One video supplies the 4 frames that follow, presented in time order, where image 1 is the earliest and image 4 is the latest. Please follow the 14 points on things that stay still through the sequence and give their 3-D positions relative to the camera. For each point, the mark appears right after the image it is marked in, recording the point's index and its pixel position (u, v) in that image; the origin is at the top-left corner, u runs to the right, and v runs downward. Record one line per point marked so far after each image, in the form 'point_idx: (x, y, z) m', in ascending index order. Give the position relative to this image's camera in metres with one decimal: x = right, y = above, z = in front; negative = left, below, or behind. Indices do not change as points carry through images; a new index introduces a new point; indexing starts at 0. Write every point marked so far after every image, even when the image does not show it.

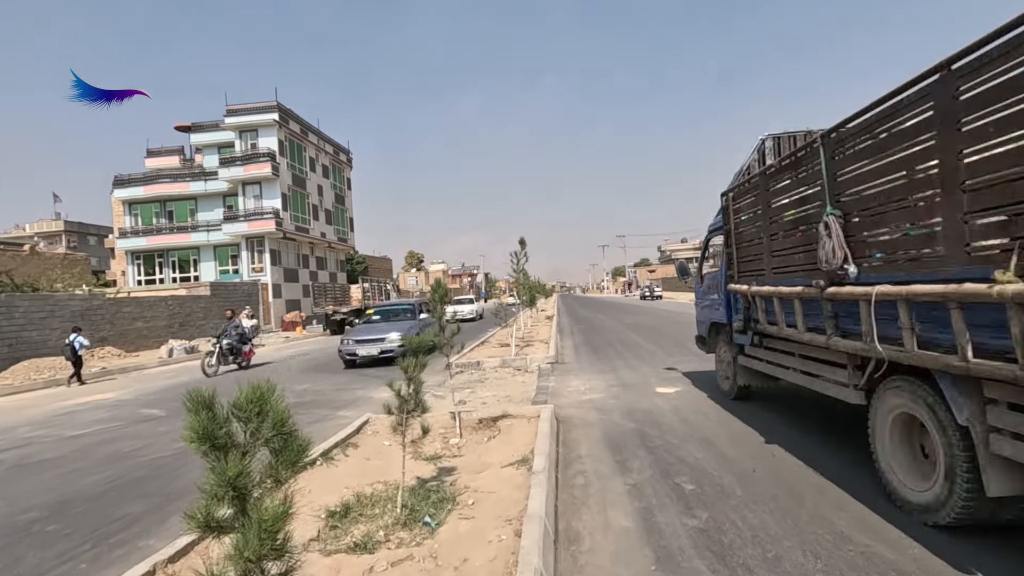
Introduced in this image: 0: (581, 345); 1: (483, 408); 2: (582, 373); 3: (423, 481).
0: (+1.9, -1.6, +15.8) m
1: (-0.4, -1.7, +8.1) m
2: (+1.3, -1.6, +10.8) m
3: (-0.7, -1.6, +4.9) m
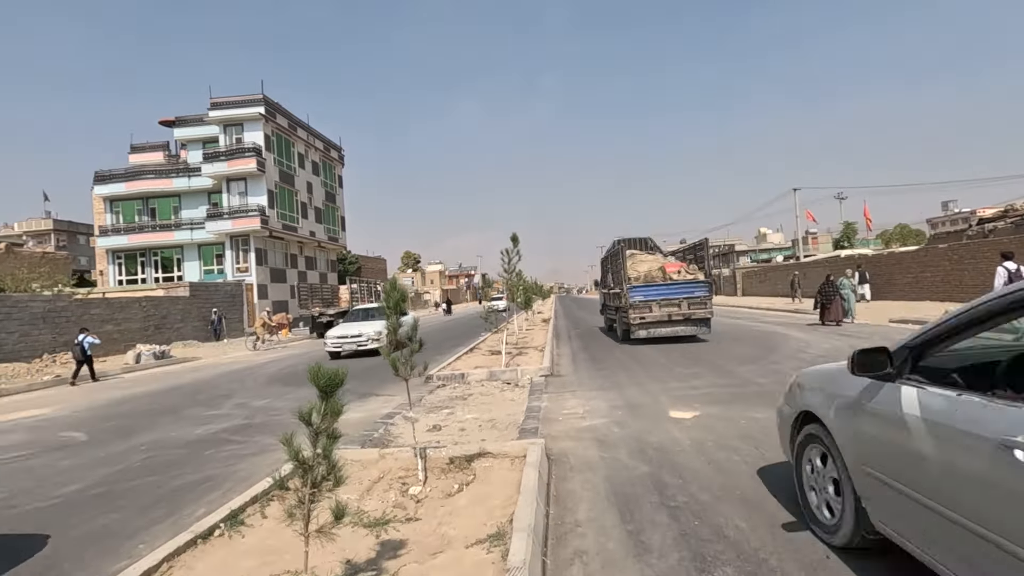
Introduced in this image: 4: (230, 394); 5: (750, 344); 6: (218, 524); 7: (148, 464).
0: (+1.7, -1.6, +14.4) m
1: (-0.6, -1.7, +6.6) m
2: (+1.1, -1.7, +9.4) m
3: (-0.9, -1.7, +3.4) m
4: (-5.6, -2.1, +11.5) m
5: (+6.1, -1.4, +14.9) m
6: (-2.1, -1.7, +4.1) m
7: (-4.1, -2.0, +6.4) m
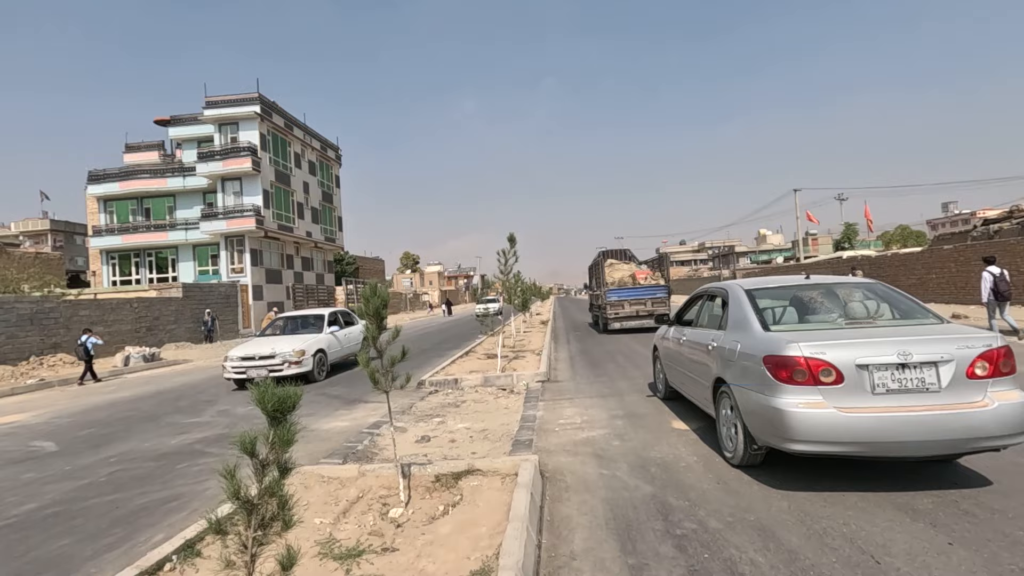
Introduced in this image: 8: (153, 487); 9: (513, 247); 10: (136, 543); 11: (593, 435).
0: (+1.6, -1.7, +13.9) m
1: (-0.7, -1.8, +6.2) m
2: (+1.0, -1.7, +8.9) m
3: (-1.0, -1.7, +3.0) m
4: (-5.7, -2.2, +11.1) m
5: (+6.0, -1.5, +14.4) m
6: (-2.2, -1.7, +3.7) m
7: (-4.1, -2.0, +6.0) m
8: (-3.5, -2.0, +5.7) m
9: (0.0, +0.9, +12.7) m
10: (-2.8, -1.9, +4.3) m
11: (+0.9, -1.7, +6.6) m
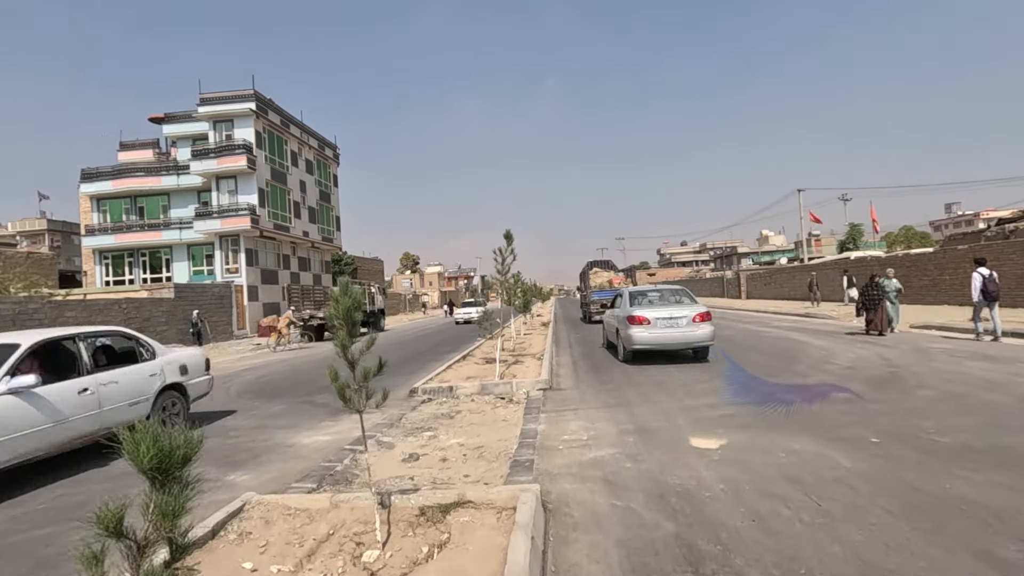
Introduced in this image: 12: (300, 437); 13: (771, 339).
0: (+1.6, -1.7, +13.2) m
1: (-0.7, -1.8, +5.5) m
2: (+1.0, -1.7, +8.2) m
3: (-1.0, -1.7, +2.2) m
4: (-5.7, -2.2, +10.3) m
5: (+6.0, -1.5, +13.7) m
6: (-2.2, -1.7, +2.9) m
7: (-4.2, -2.0, +5.3) m
8: (-3.6, -2.0, +4.9) m
9: (0.0, +0.9, +12.0) m
10: (-2.8, -1.9, +3.5) m
11: (+0.9, -1.7, +5.8) m
12: (-2.7, -1.9, +7.4) m
13: (+7.5, -1.5, +16.6) m
